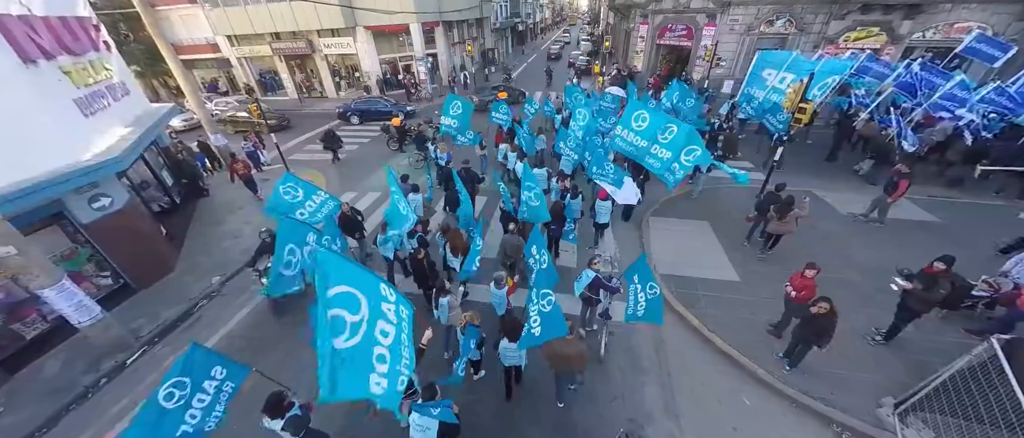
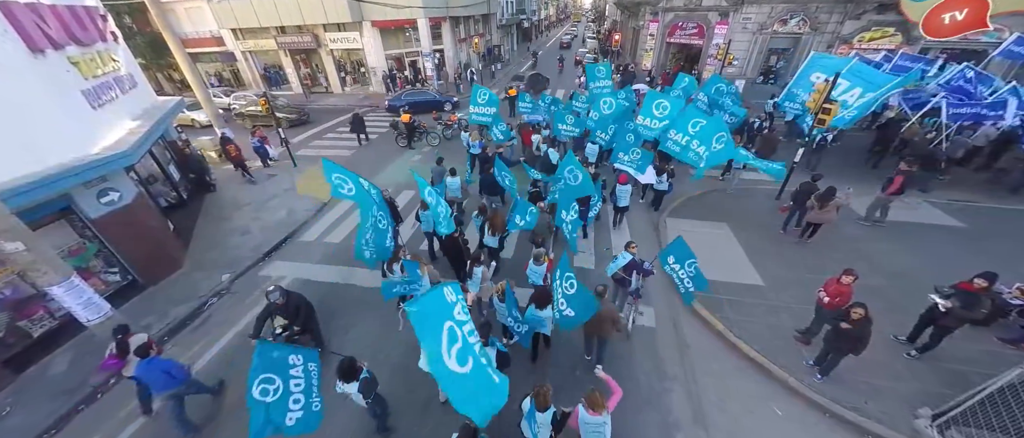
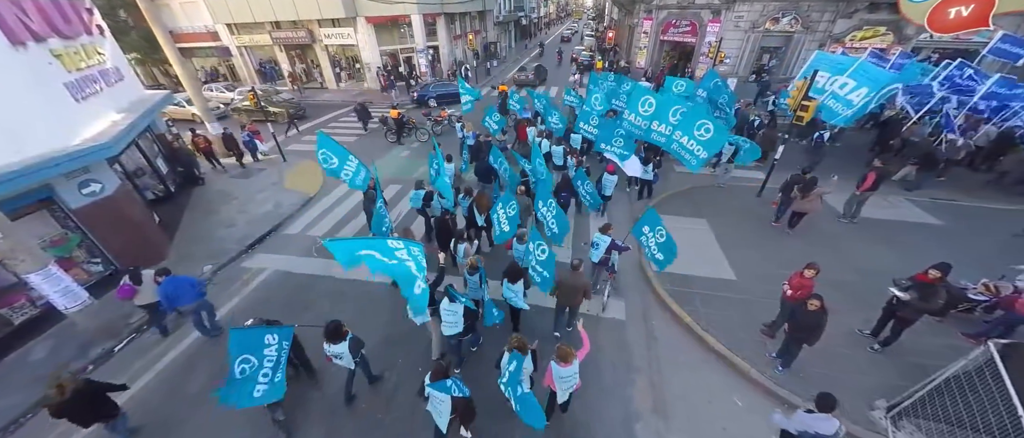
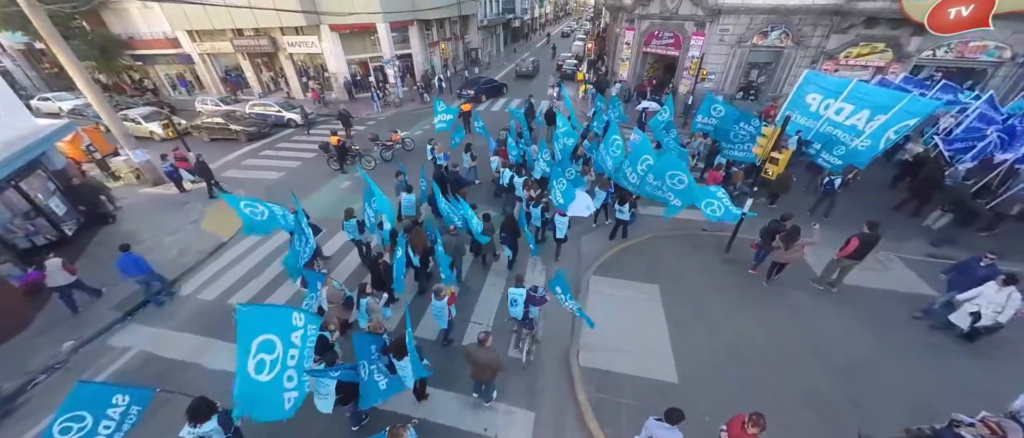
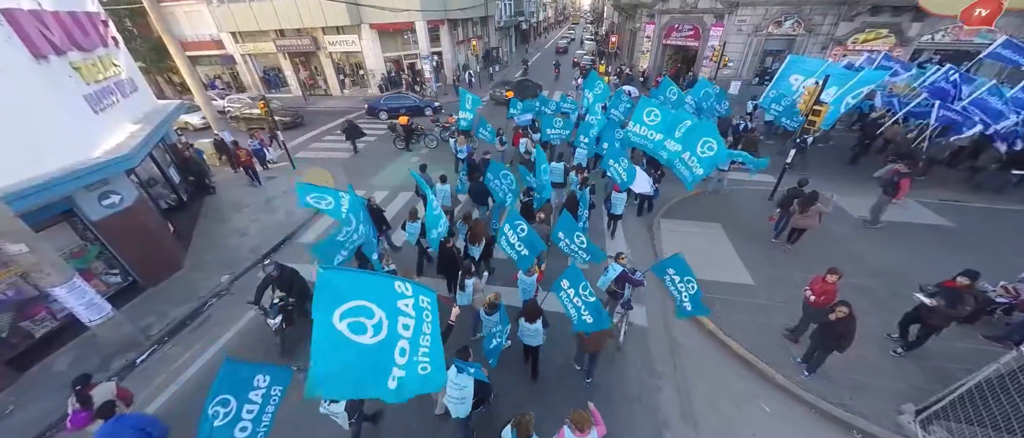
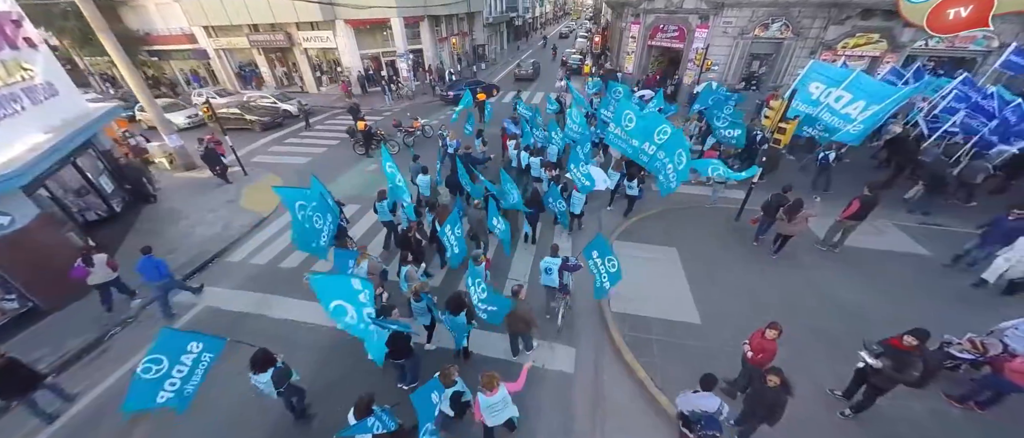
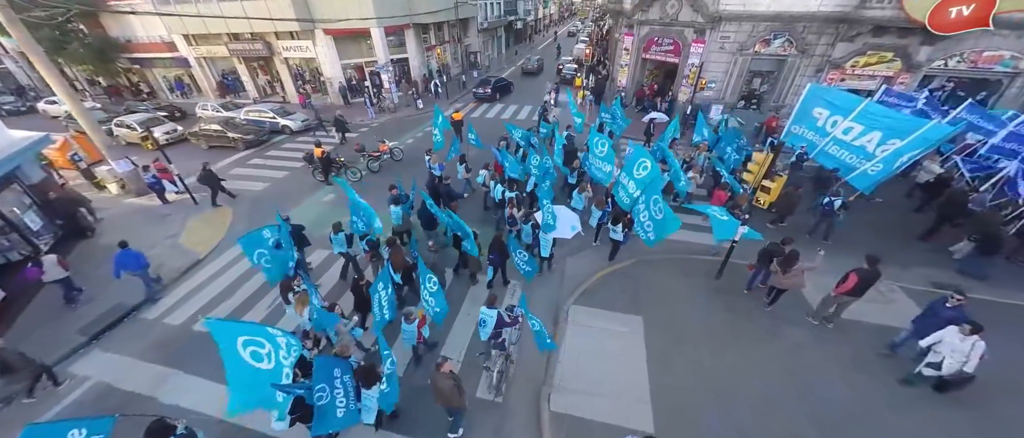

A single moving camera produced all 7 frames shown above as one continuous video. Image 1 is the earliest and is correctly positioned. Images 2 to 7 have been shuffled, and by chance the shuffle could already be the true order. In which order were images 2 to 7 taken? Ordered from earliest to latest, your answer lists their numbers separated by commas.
5, 2, 3, 6, 4, 7
